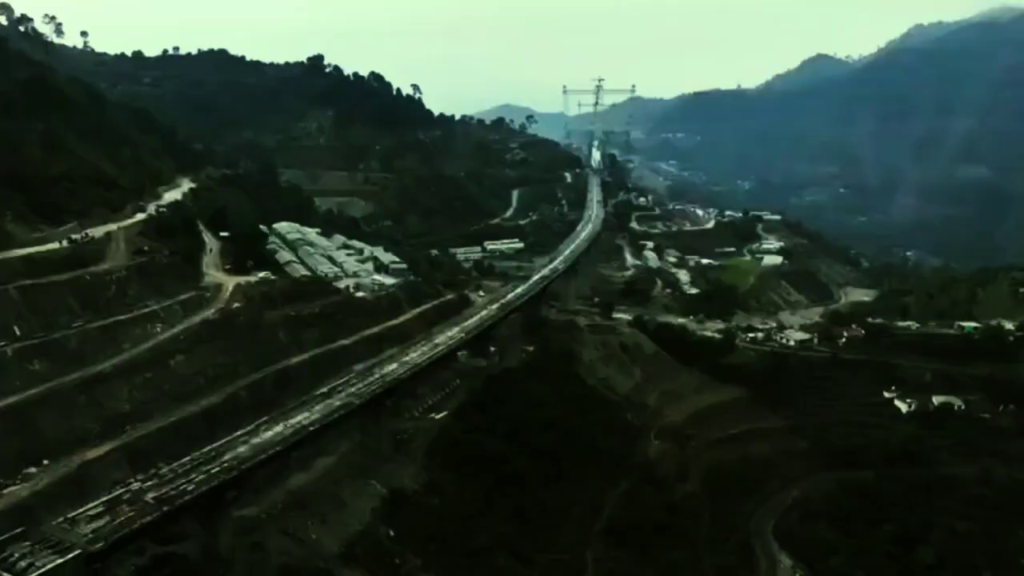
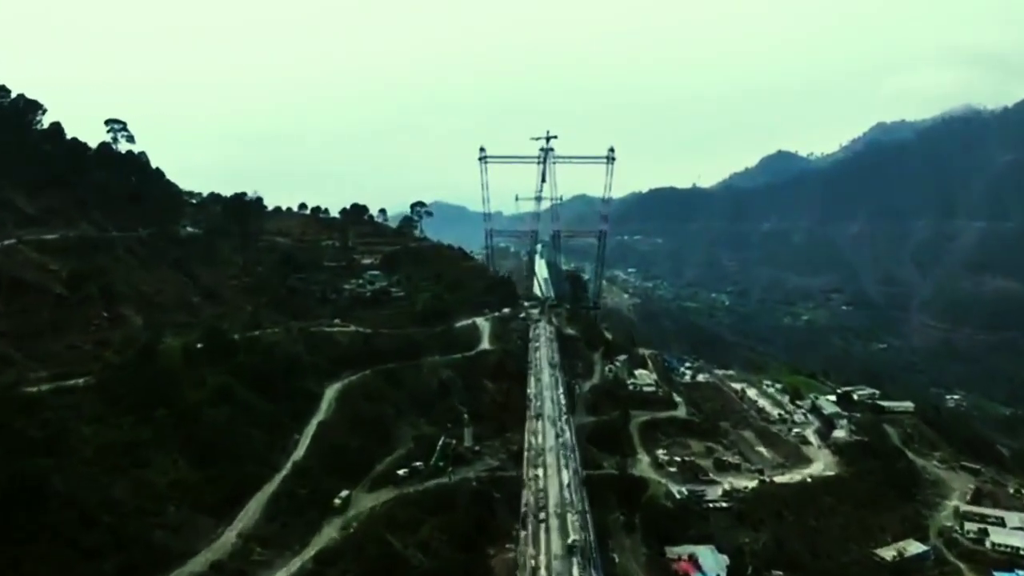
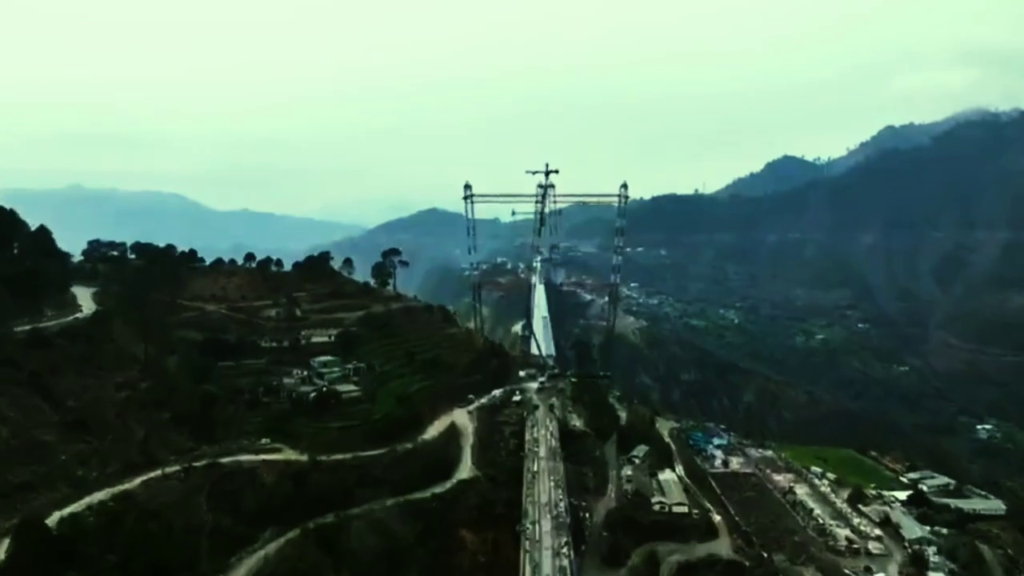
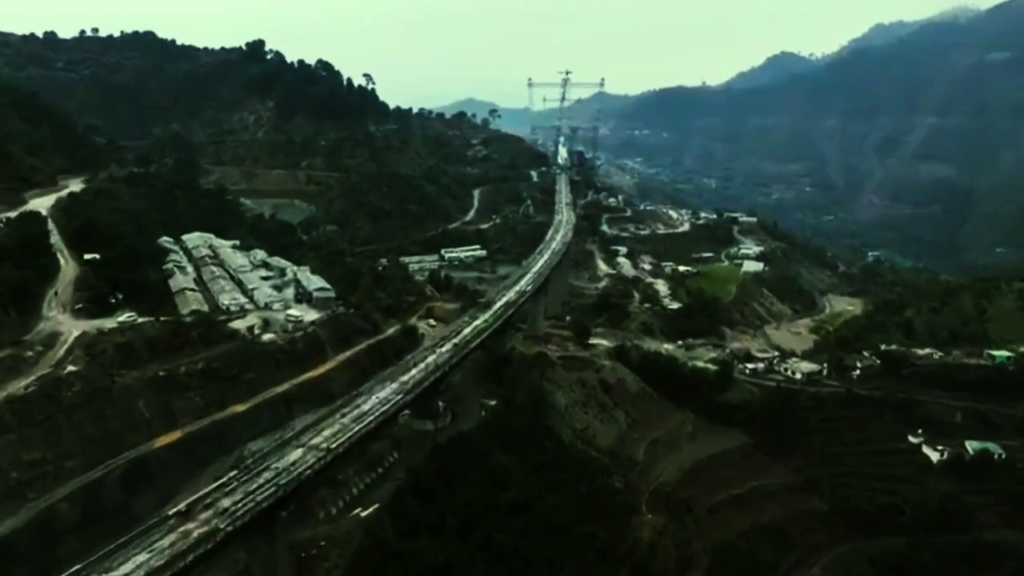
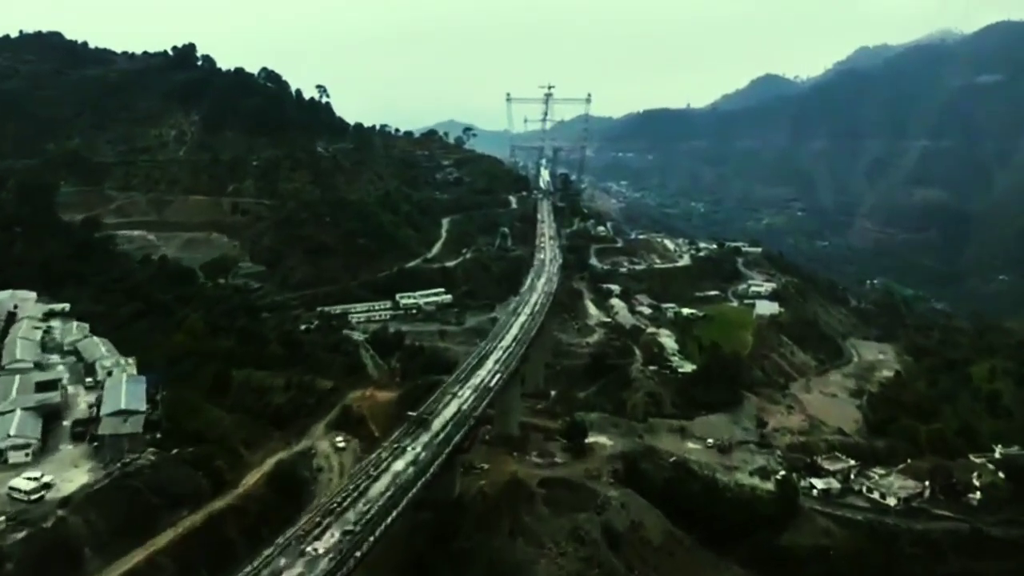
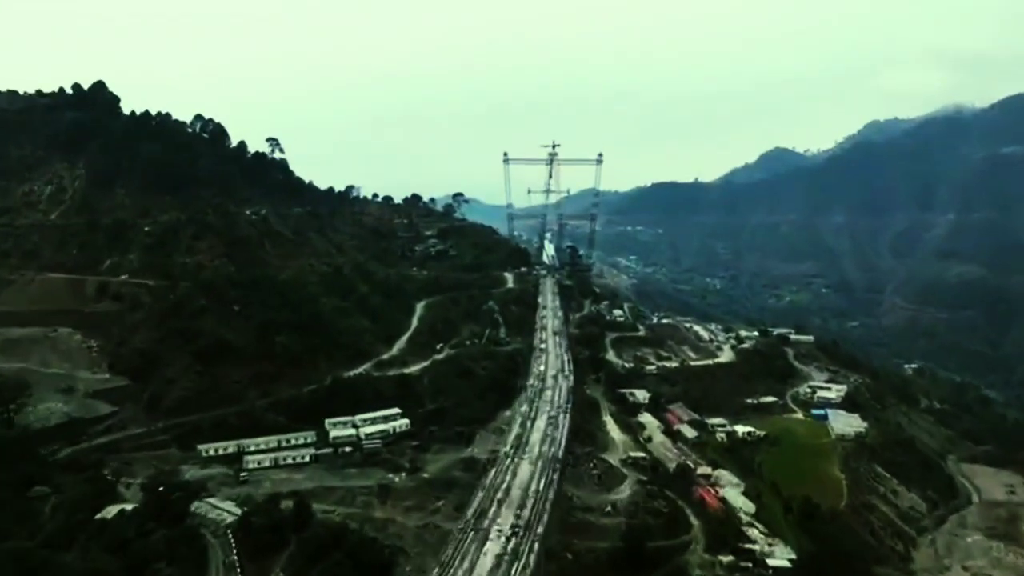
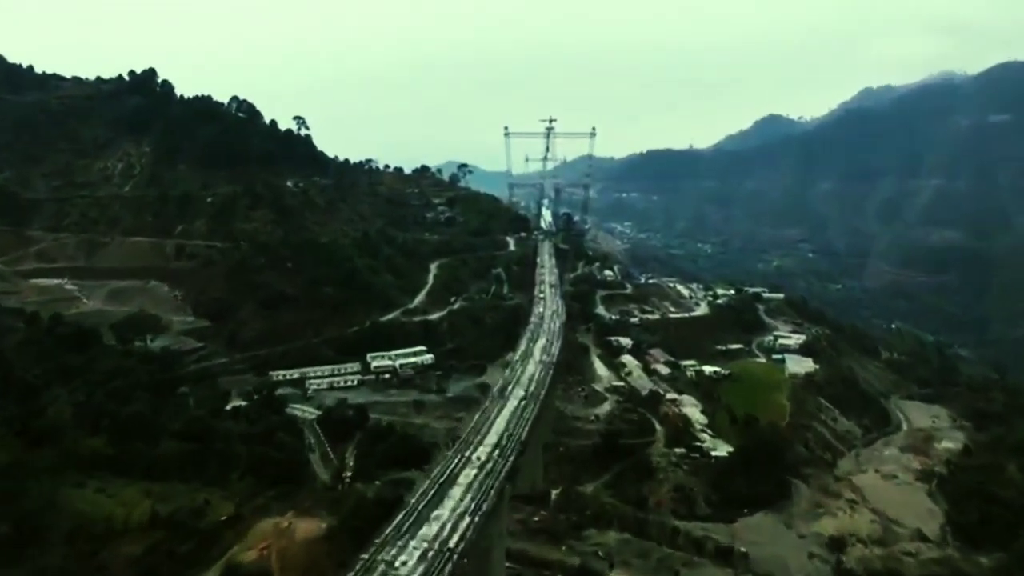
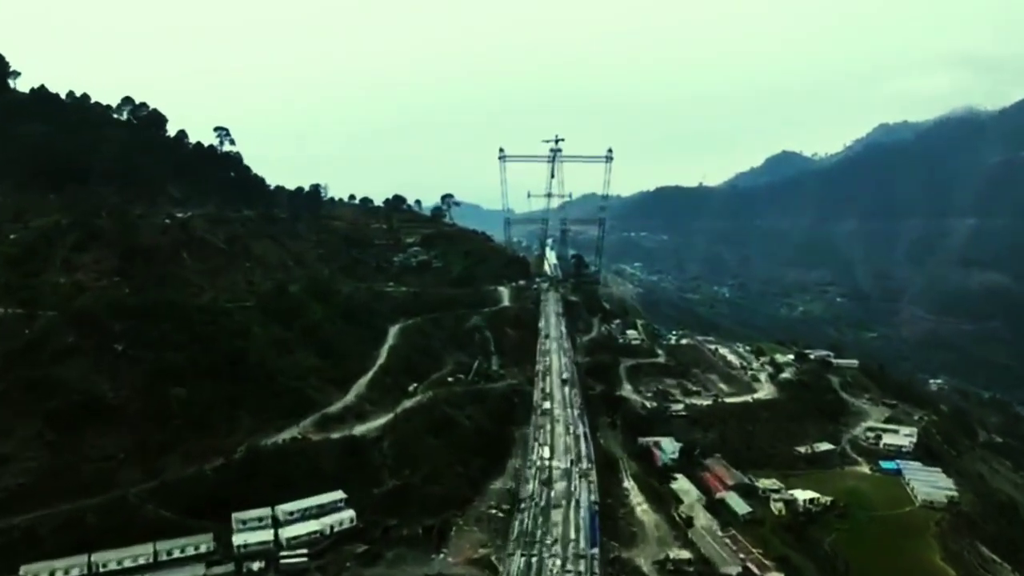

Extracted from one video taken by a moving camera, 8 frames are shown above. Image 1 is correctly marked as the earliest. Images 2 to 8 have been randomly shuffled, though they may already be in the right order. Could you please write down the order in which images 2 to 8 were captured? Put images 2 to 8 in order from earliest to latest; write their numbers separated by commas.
4, 5, 7, 6, 8, 2, 3
